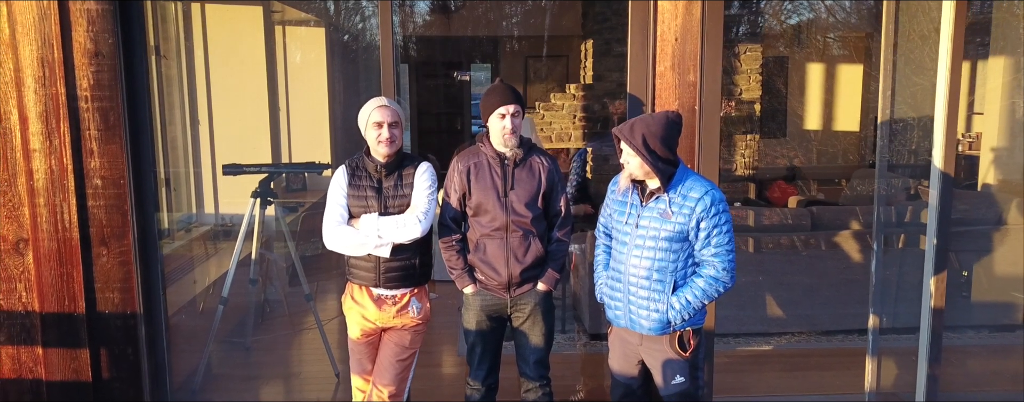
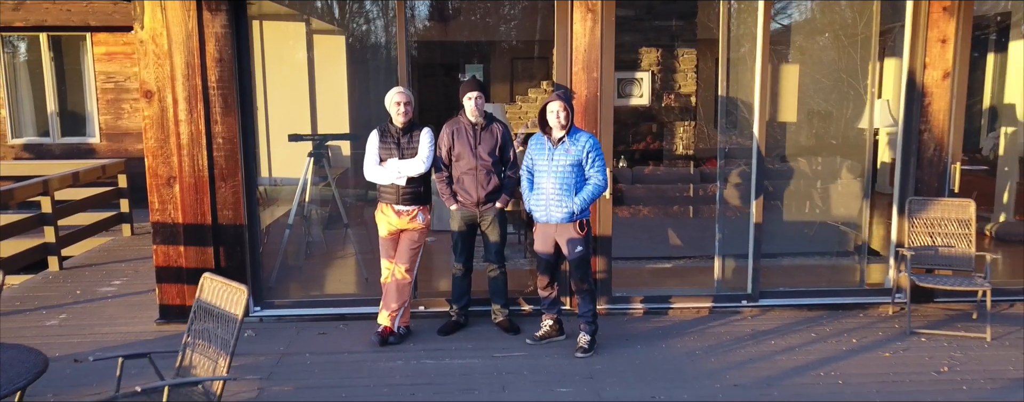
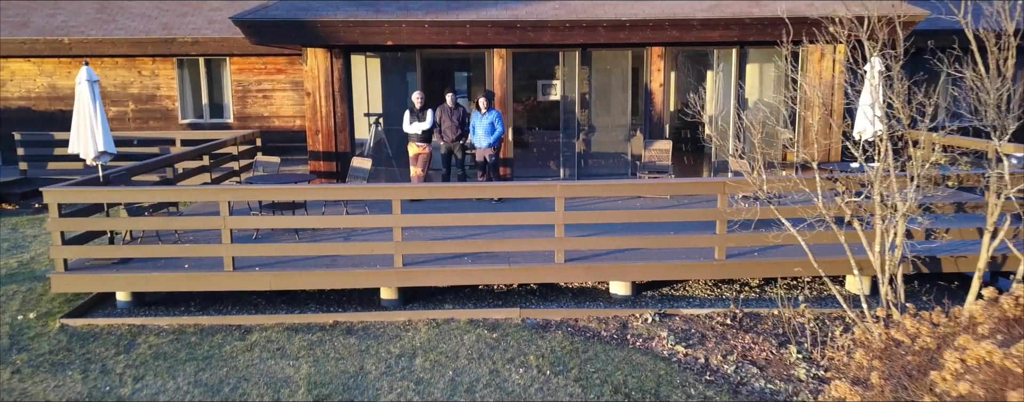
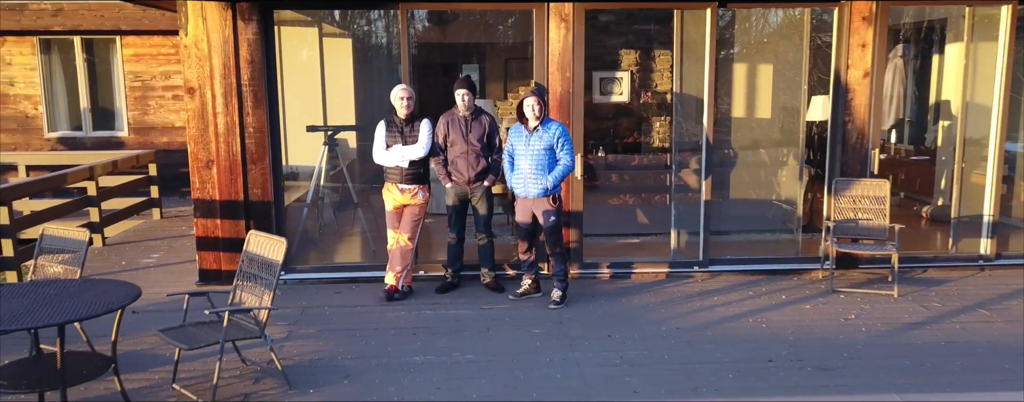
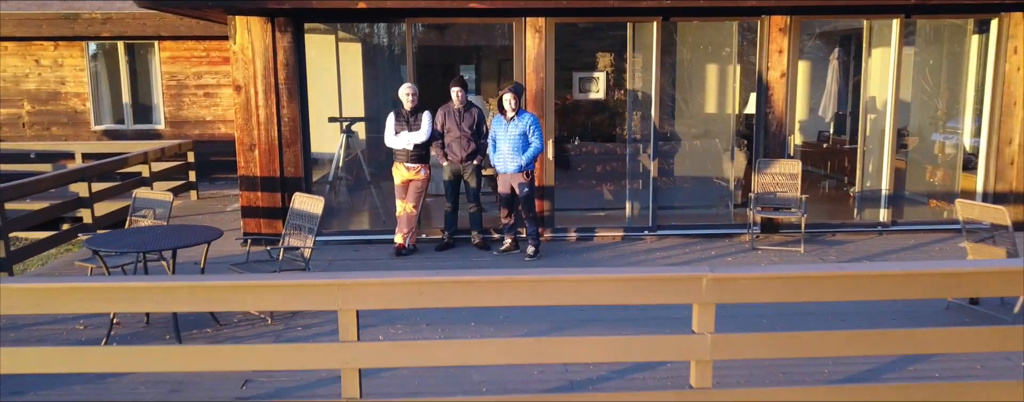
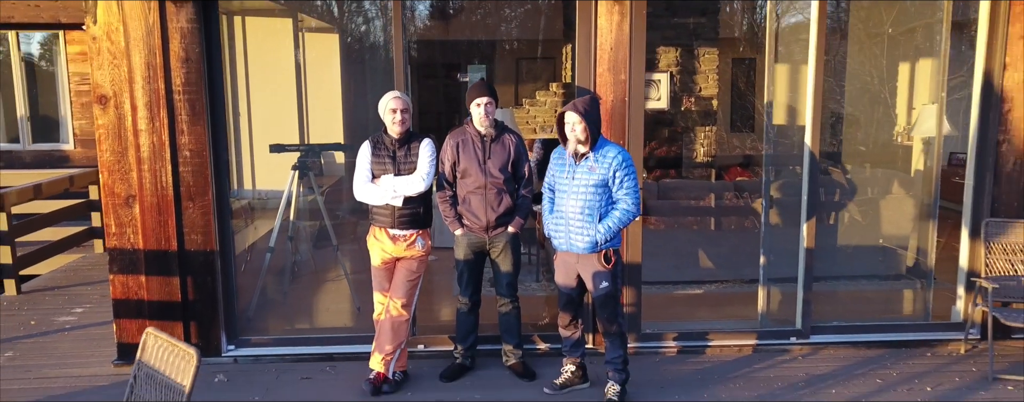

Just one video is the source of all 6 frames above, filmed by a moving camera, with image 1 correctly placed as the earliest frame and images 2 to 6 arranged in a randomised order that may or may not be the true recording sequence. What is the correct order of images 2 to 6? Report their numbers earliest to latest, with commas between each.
6, 2, 4, 5, 3
